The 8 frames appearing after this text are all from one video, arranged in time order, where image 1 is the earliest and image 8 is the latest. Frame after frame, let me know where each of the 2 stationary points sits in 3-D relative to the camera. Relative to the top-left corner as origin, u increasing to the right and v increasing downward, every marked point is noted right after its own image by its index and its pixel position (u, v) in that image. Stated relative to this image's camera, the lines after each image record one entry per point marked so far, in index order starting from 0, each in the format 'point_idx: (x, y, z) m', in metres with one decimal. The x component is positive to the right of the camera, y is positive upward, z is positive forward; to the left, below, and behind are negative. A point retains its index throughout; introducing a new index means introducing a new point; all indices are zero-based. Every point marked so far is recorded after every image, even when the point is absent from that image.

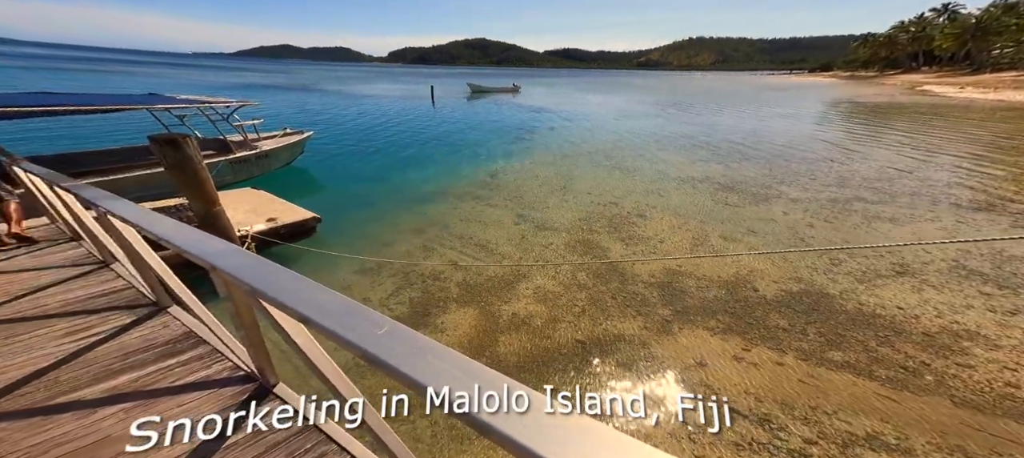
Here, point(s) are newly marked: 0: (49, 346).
0: (-4.0, -0.9, +3.1) m
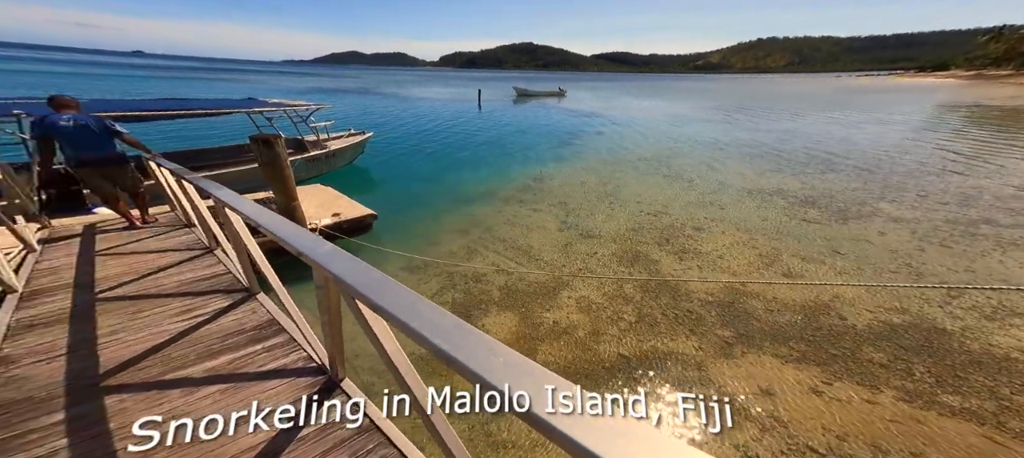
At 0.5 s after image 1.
0: (-3.4, -0.8, +3.5) m
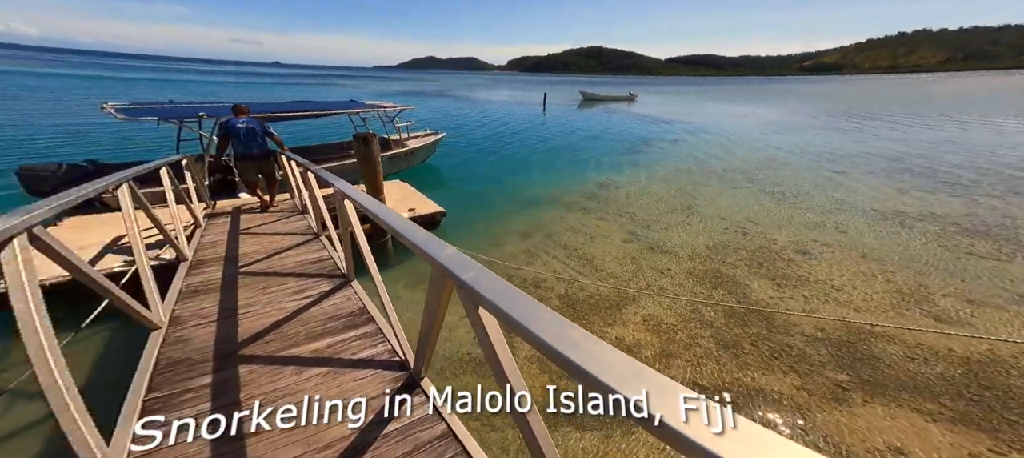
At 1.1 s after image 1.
0: (-2.6, -0.8, +4.0) m
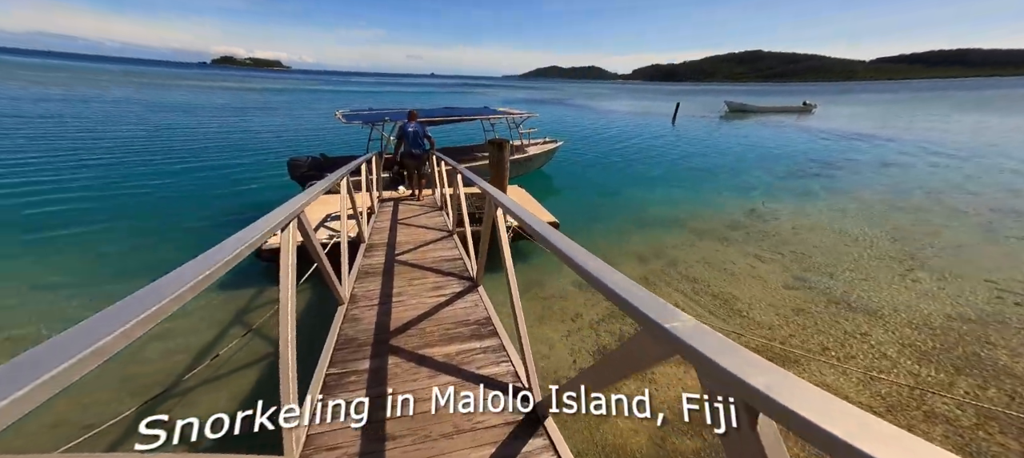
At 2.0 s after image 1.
0: (-1.1, -0.8, +4.4) m
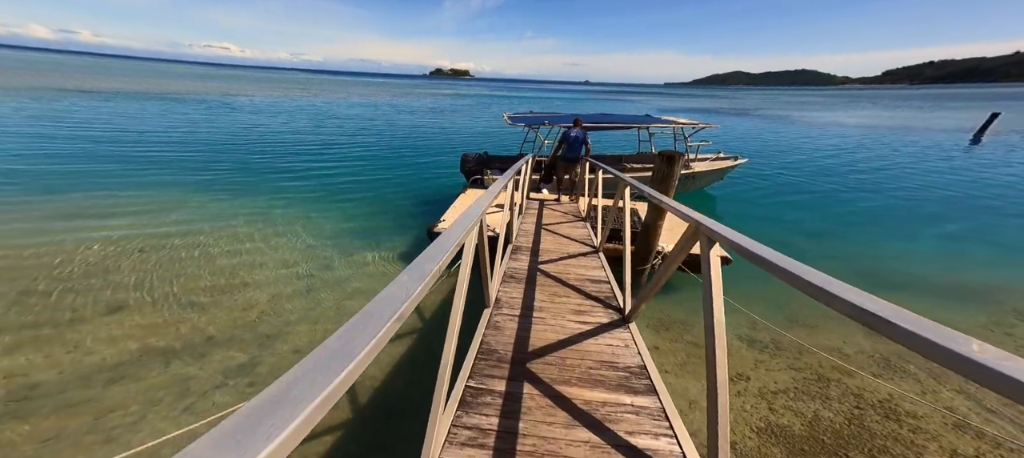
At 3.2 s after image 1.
0: (+0.6, -1.0, +4.0) m
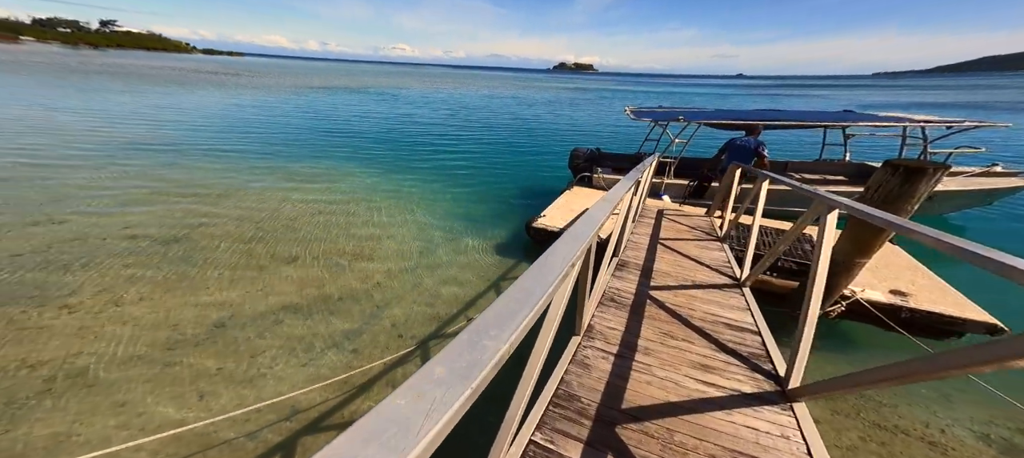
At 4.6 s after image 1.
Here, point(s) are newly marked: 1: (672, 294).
0: (+1.4, -1.2, +2.9) m
1: (+2.0, -0.8, +4.2) m
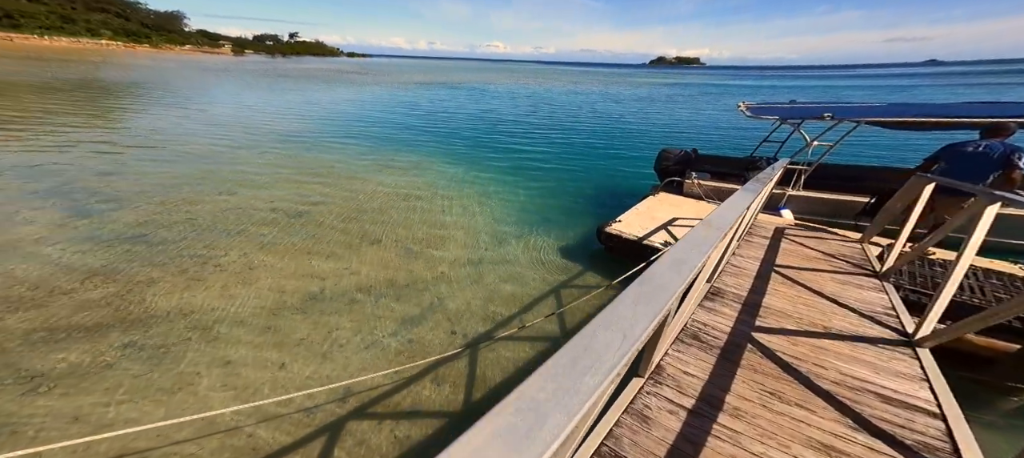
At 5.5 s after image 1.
0: (+1.7, -1.4, +2.1) m
1: (+2.5, -1.0, +3.2) m
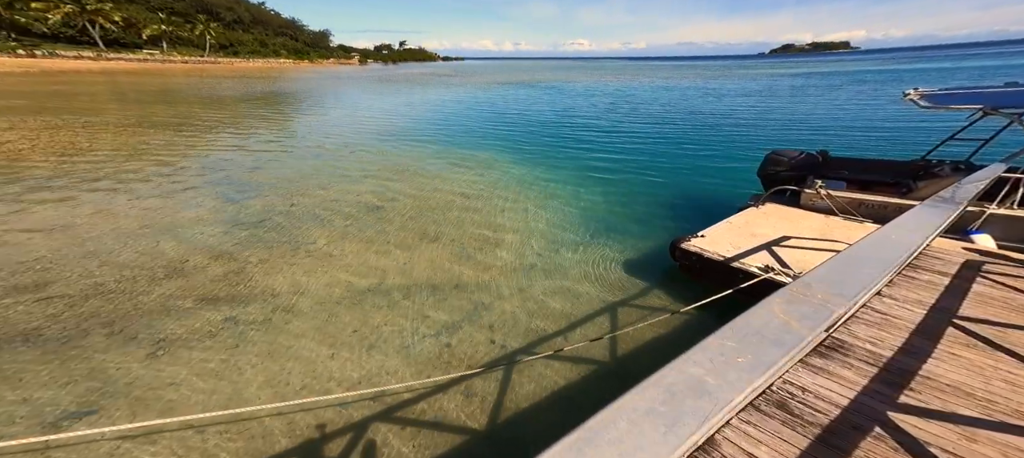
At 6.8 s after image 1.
0: (+1.5, -1.5, +1.3) m
1: (+2.7, -1.3, +2.1) m
